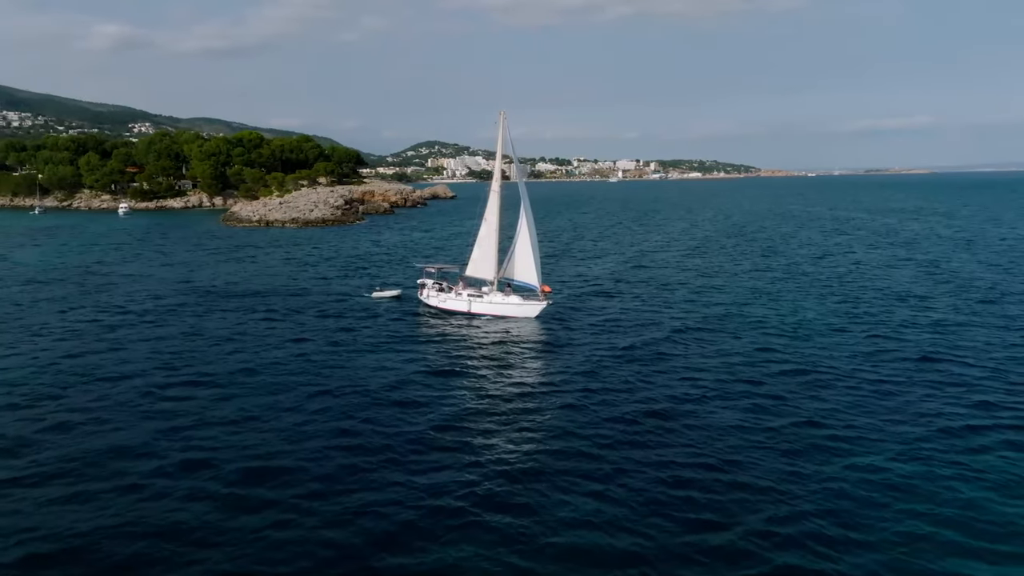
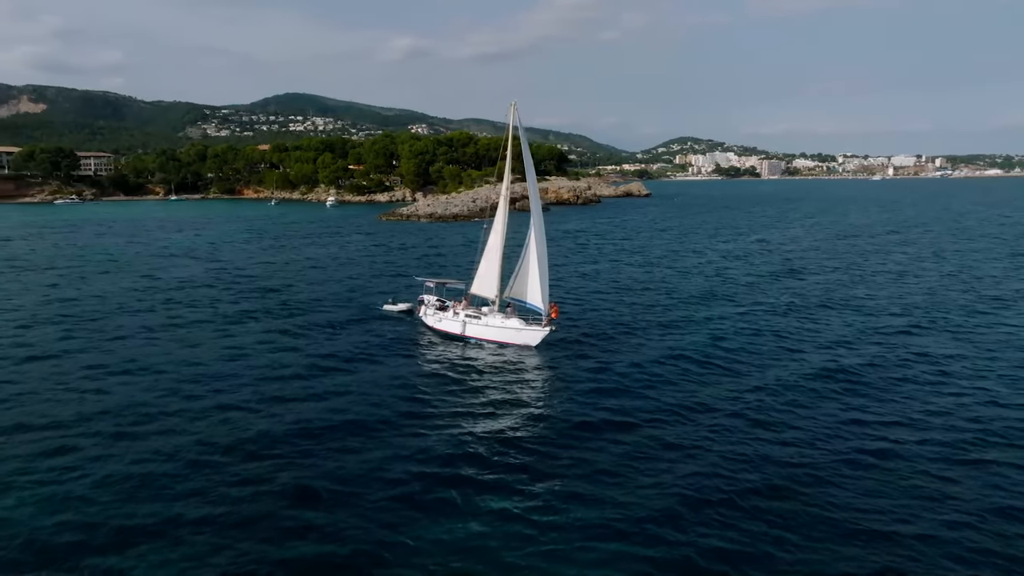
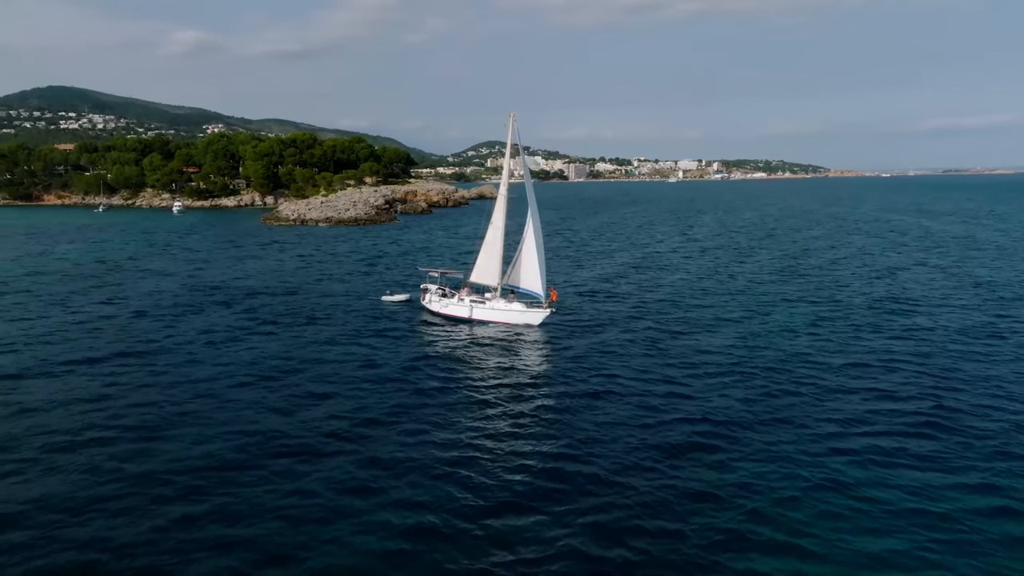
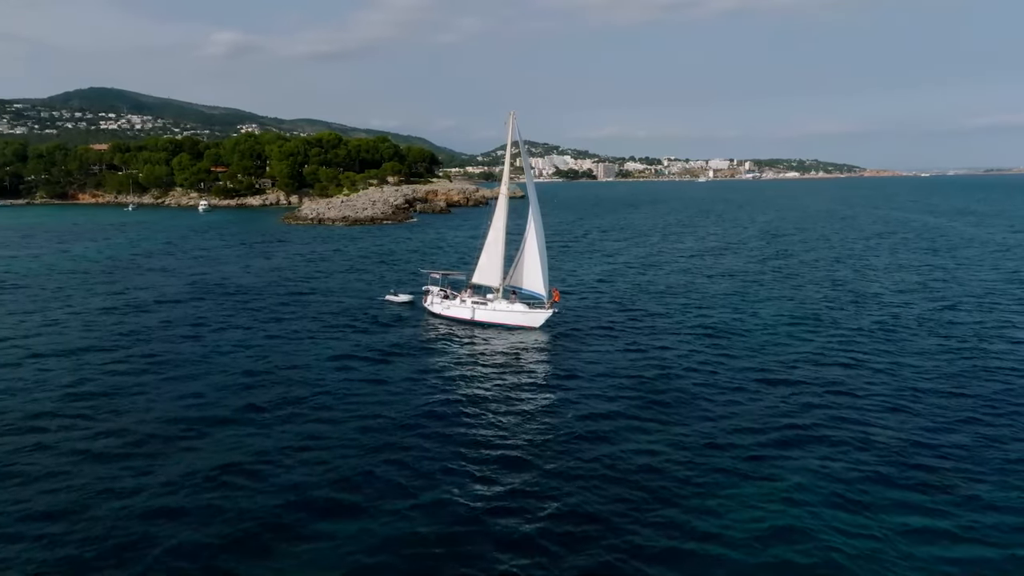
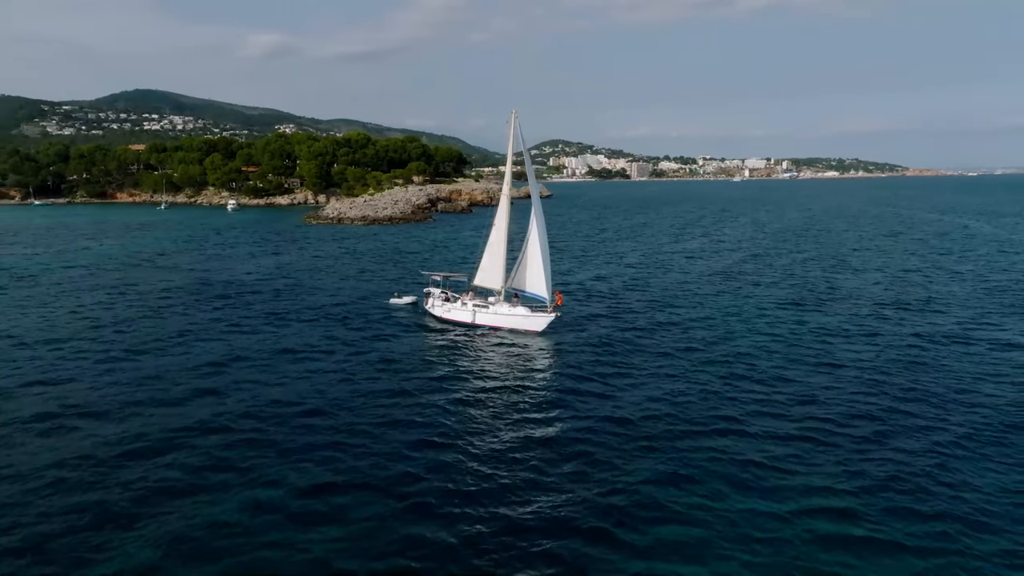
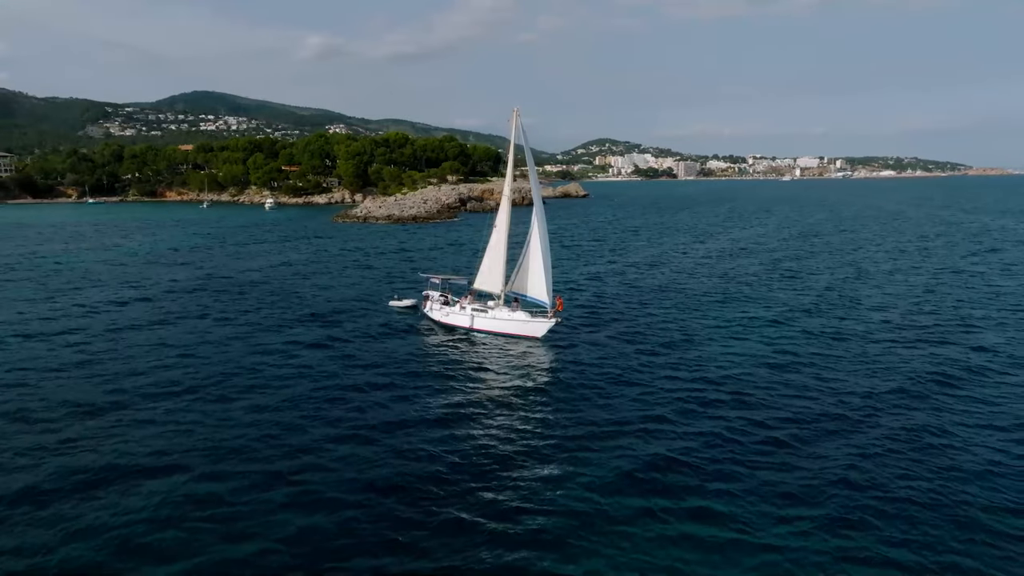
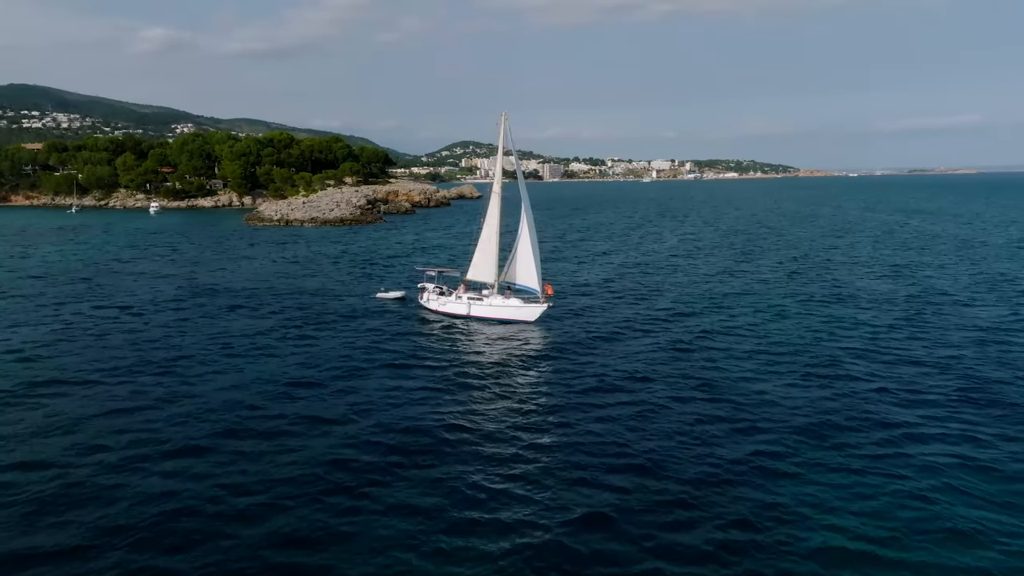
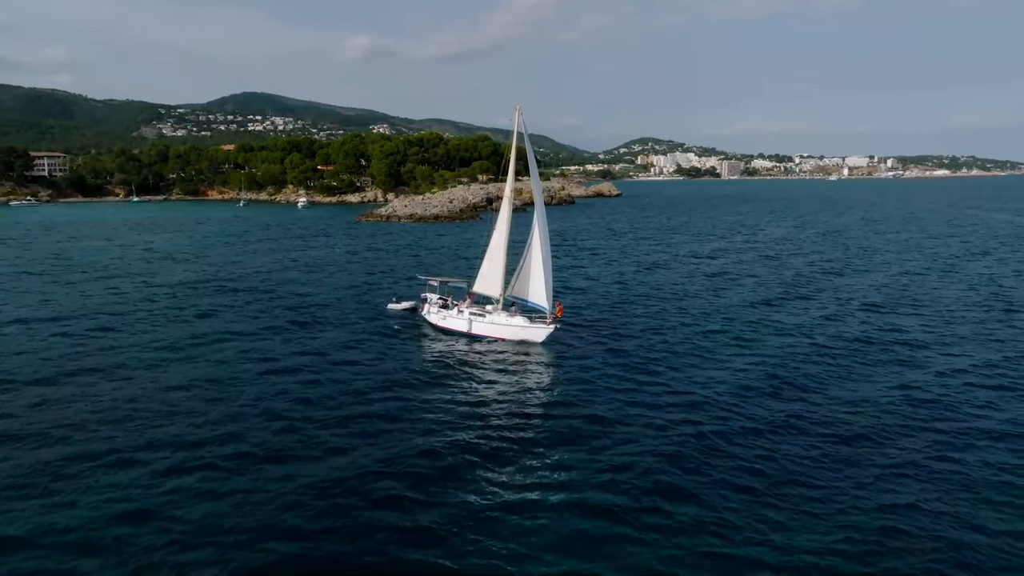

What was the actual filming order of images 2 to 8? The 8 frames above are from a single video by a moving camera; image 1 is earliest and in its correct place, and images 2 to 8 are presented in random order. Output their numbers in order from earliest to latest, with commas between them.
7, 3, 4, 5, 6, 8, 2
